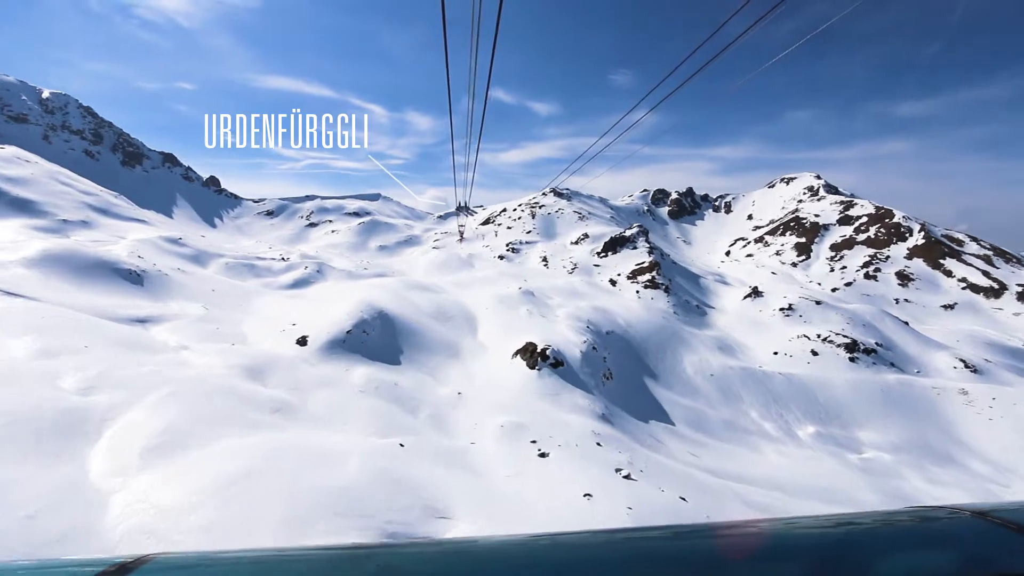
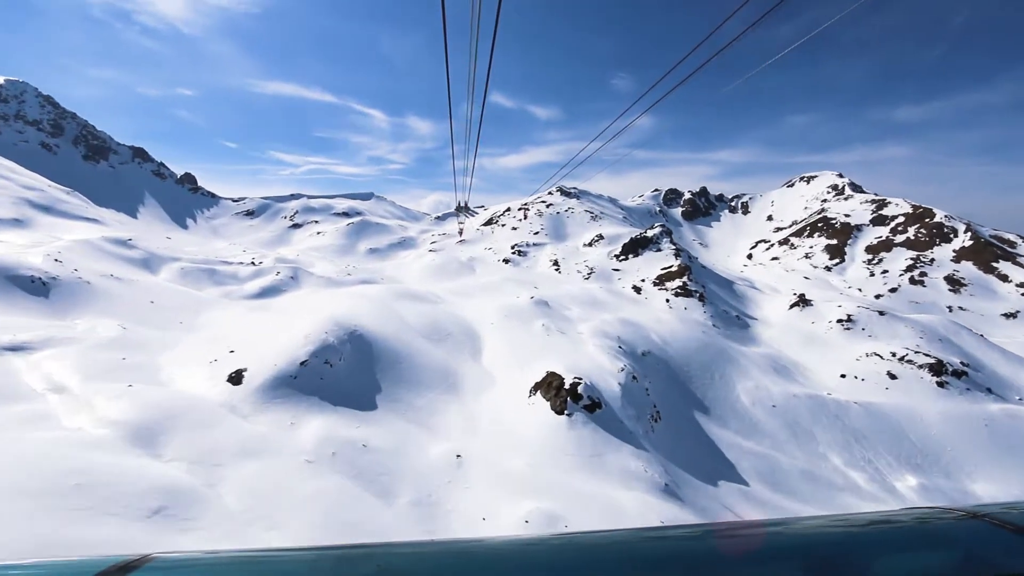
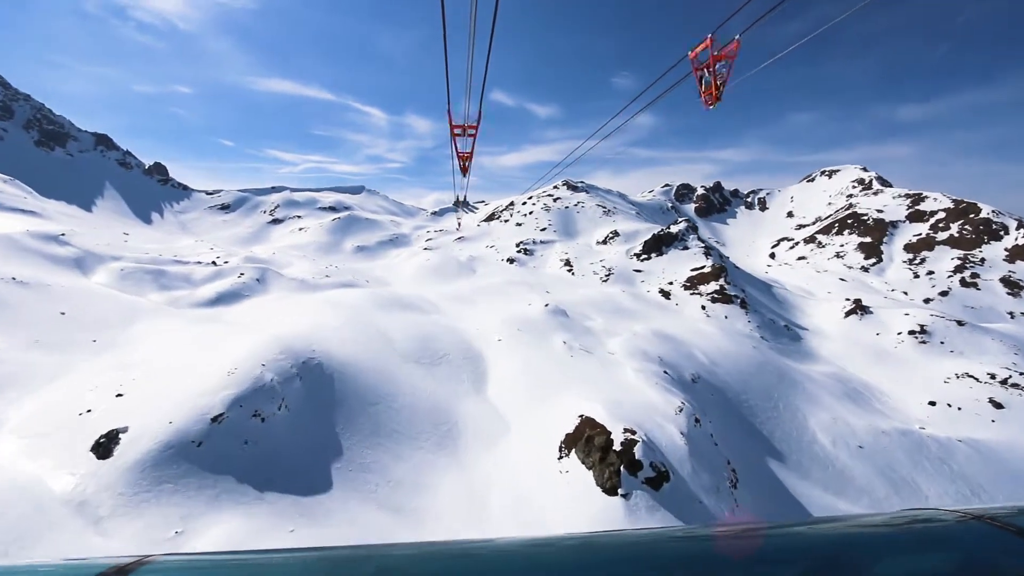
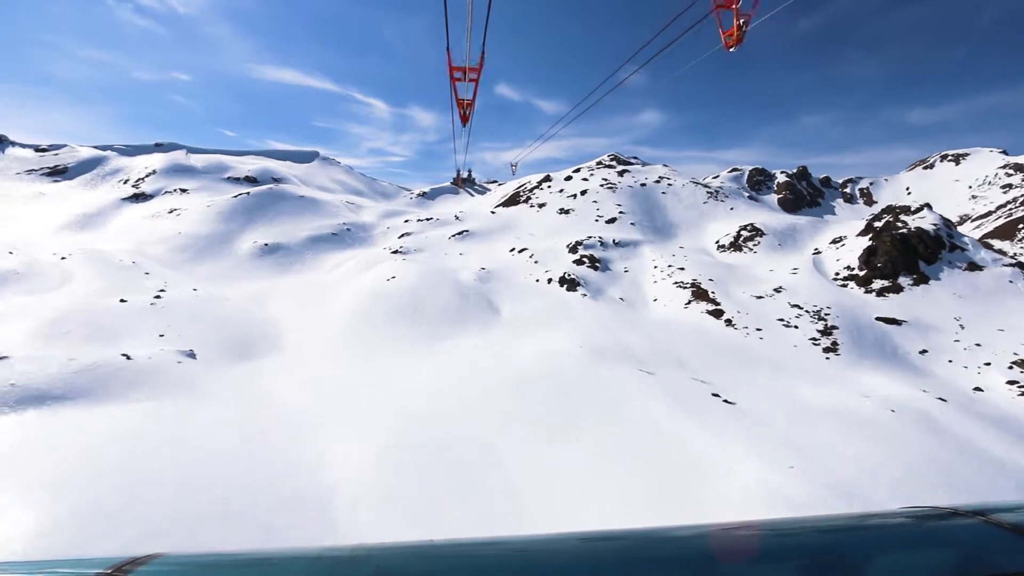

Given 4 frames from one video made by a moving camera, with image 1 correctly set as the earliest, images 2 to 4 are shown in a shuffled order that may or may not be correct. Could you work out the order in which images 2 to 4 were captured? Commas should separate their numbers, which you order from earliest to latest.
2, 3, 4
